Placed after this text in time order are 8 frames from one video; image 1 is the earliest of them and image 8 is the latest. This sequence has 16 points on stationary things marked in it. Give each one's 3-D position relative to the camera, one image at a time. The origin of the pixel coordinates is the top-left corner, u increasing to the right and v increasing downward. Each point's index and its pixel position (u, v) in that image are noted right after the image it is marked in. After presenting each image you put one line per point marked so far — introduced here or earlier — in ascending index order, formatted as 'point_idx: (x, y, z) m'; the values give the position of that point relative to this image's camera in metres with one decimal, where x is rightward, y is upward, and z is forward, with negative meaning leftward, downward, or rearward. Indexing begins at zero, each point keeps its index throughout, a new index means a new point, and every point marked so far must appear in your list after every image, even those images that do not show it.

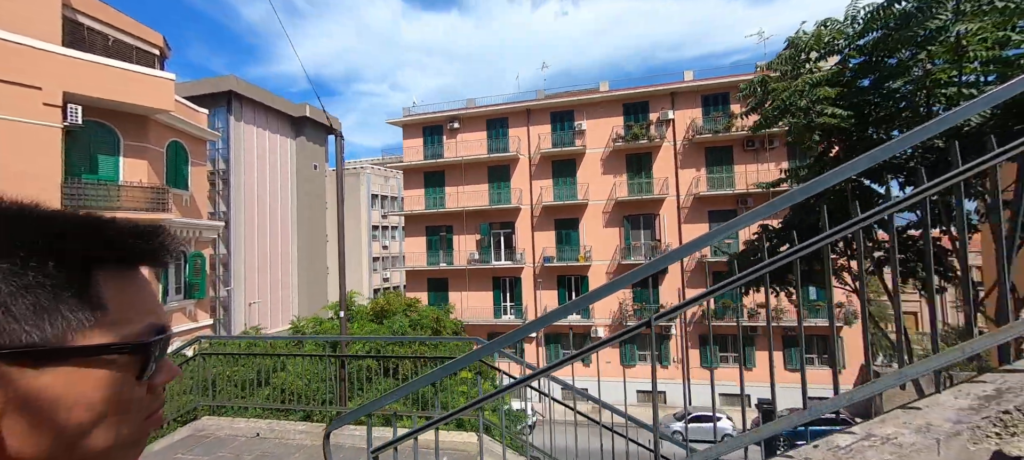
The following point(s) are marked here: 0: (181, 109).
0: (-8.3, +3.0, +11.8) m
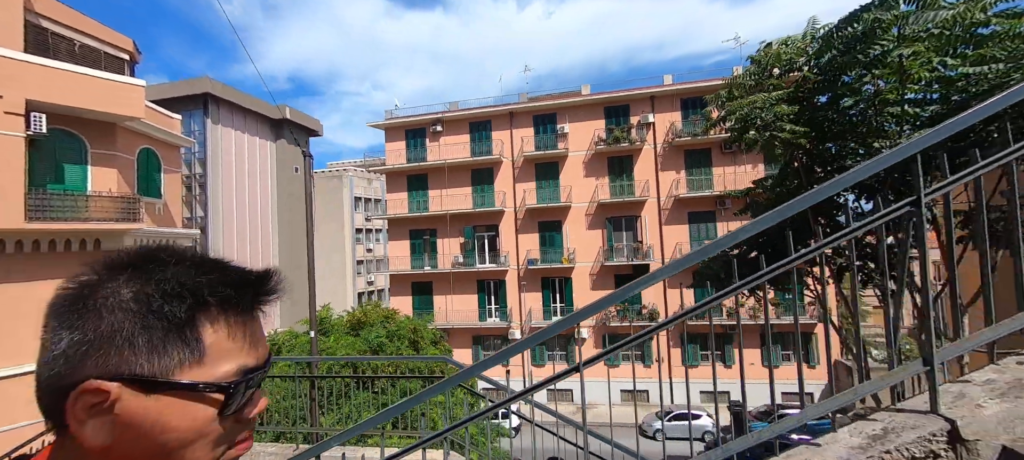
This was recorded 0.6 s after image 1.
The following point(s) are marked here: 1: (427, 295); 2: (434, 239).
0: (-8.8, +2.8, +11.6) m
1: (-2.9, -2.3, +15.8) m
2: (-2.8, -0.3, +16.1) m
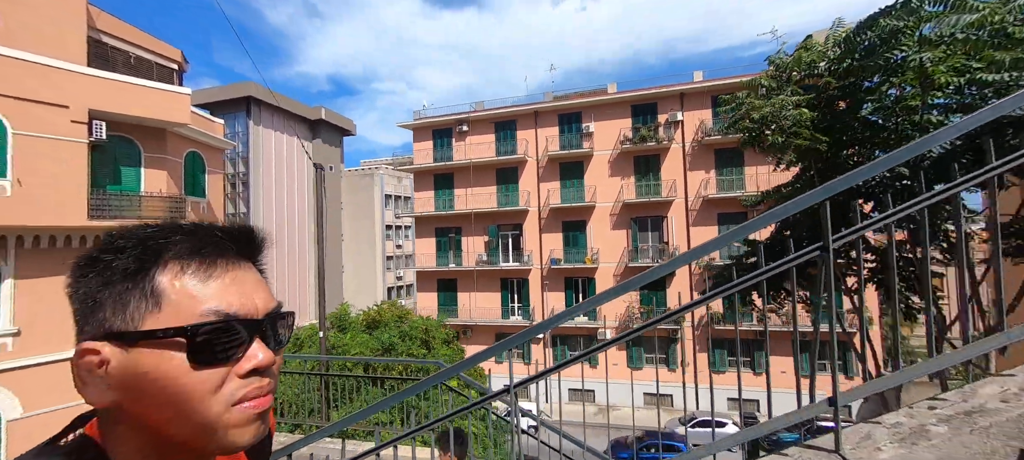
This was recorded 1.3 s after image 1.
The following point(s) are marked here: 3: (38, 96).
0: (-8.3, +2.9, +12.4) m
1: (-2.1, -2.2, +16.1) m
2: (-1.9, -0.3, +16.4) m
3: (-8.7, +2.5, +8.7) m
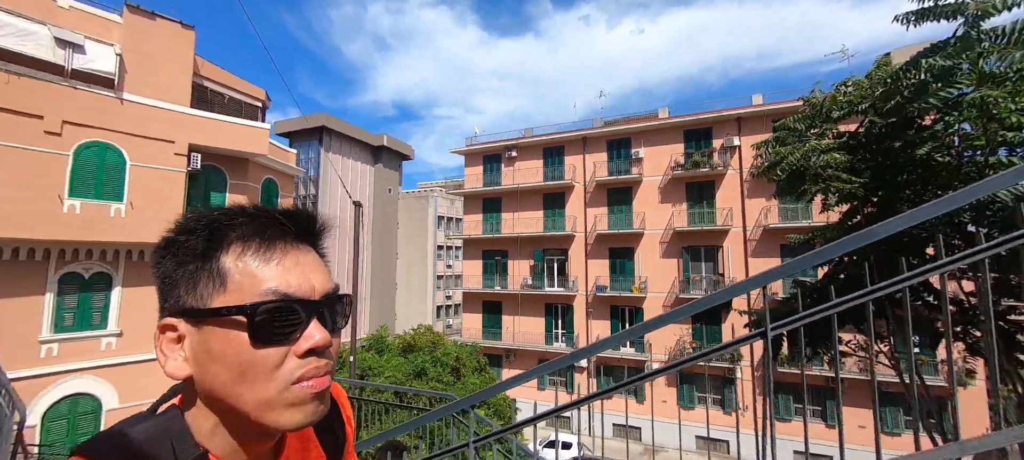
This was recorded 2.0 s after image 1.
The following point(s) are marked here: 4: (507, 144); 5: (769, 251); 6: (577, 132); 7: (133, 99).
0: (-7.0, +2.4, +13.7) m
1: (-0.5, -3.0, +16.3) m
2: (-0.2, -1.1, +16.6) m
3: (-8.0, +2.1, +10.1) m
4: (-0.2, +3.1, +16.9) m
5: (+7.6, -0.6, +13.8) m
6: (+2.2, +3.4, +16.0) m
7: (-8.1, +2.8, +10.0) m
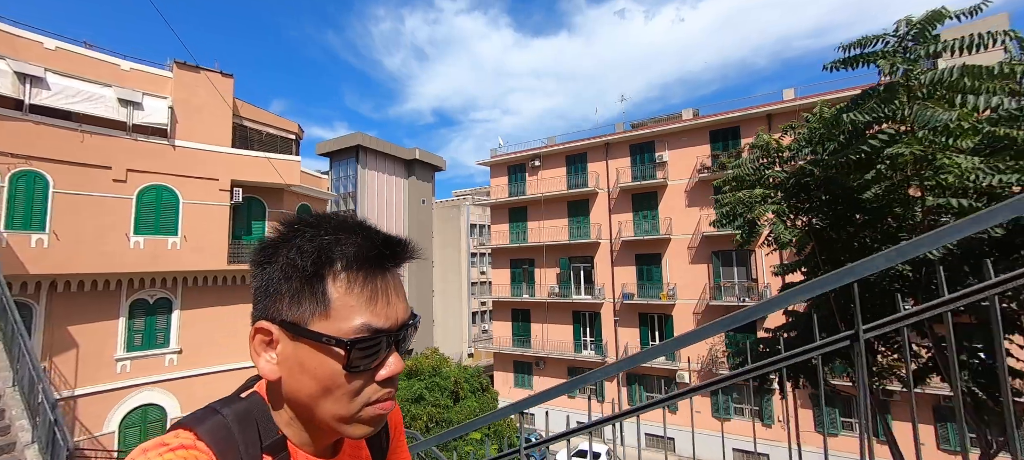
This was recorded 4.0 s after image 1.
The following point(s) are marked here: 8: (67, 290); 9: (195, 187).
0: (-6.4, +1.8, +14.8) m
1: (+0.5, -3.3, +16.6) m
2: (+0.8, -1.4, +16.8) m
3: (-7.8, +1.4, +11.3) m
4: (+0.7, +2.8, +17.0) m
5: (+8.2, -0.7, +13.0) m
6: (+3.0, +3.2, +15.8) m
7: (-8.0, +2.1, +11.2) m
8: (-9.3, -1.3, +9.7) m
9: (-7.8, +1.1, +11.3) m
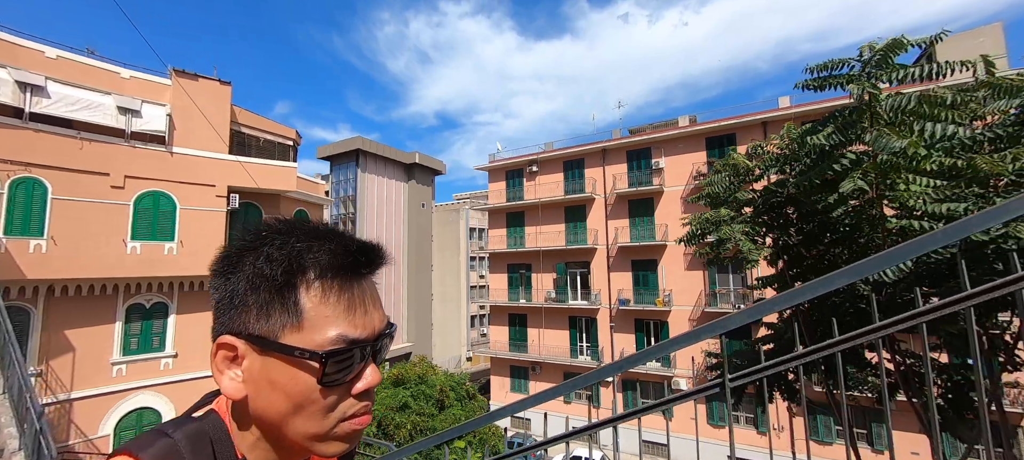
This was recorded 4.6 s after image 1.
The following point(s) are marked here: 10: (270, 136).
0: (-6.6, +1.6, +14.9) m
1: (+0.4, -3.5, +16.6) m
2: (+0.7, -1.6, +16.9) m
3: (-8.0, +1.3, +11.5) m
4: (+0.6, +2.6, +17.0) m
5: (+8.0, -0.9, +12.9) m
6: (+2.9, +3.0, +15.8) m
7: (-8.2, +1.9, +11.4) m
8: (-9.6, -1.4, +9.9) m
9: (-8.0, +0.9, +11.4) m
10: (-7.5, +3.0, +14.2) m
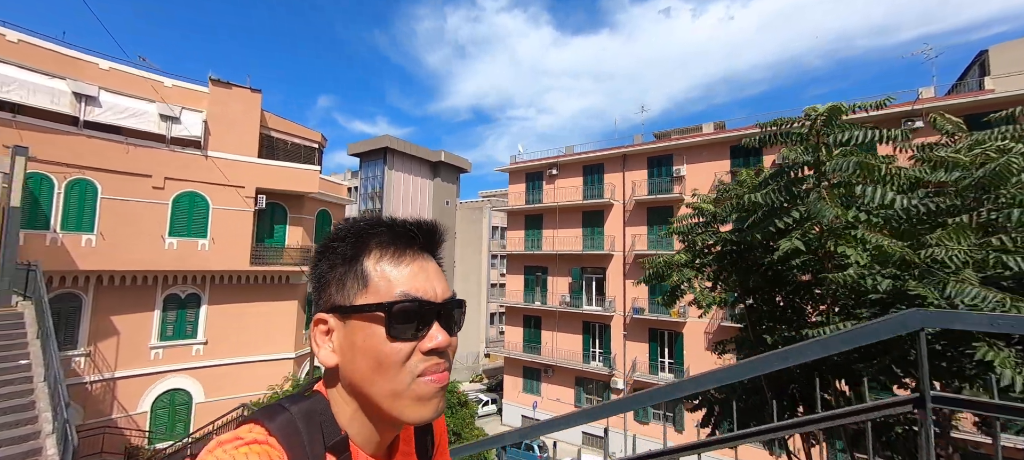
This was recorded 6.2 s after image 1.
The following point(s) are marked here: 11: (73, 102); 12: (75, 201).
0: (-6.0, +1.7, +15.6) m
1: (+0.9, -3.6, +16.8) m
2: (+1.3, -1.7, +17.0) m
3: (-7.8, +1.3, +12.4) m
4: (+1.4, +2.5, +17.0) m
5: (+8.3, -1.4, +12.4) m
6: (+3.6, +2.8, +15.6) m
7: (-7.9, +2.0, +12.3) m
8: (-9.6, -1.3, +11.0) m
9: (-7.8, +1.0, +12.3) m
10: (-6.9, +3.1, +15.0) m
11: (-10.0, +2.9, +10.5) m
12: (-9.9, +0.7, +10.4) m
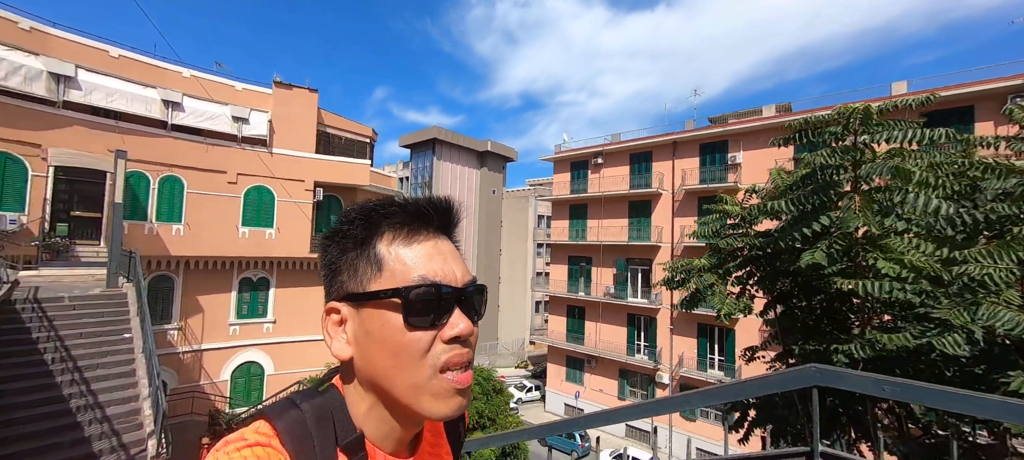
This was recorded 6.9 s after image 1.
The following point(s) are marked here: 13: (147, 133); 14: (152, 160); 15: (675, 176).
0: (-4.4, +2.2, +16.4) m
1: (+2.6, -3.2, +16.9) m
2: (+3.0, -1.3, +16.9) m
3: (-6.6, +1.6, +13.5) m
4: (+3.1, +3.0, +16.7) m
5: (+9.2, -1.3, +11.2) m
6: (+5.1, +3.1, +14.9) m
7: (-6.8, +2.3, +13.4) m
8: (-8.6, -1.0, +12.5) m
9: (-6.6, +1.3, +13.5) m
10: (-5.4, +3.5, +15.9) m
11: (-9.1, +3.1, +11.9) m
12: (-9.0, +0.9, +11.9) m
13: (-9.3, +2.4, +11.7) m
14: (-9.2, +1.8, +11.7) m
15: (+5.3, +1.8, +14.8) m
